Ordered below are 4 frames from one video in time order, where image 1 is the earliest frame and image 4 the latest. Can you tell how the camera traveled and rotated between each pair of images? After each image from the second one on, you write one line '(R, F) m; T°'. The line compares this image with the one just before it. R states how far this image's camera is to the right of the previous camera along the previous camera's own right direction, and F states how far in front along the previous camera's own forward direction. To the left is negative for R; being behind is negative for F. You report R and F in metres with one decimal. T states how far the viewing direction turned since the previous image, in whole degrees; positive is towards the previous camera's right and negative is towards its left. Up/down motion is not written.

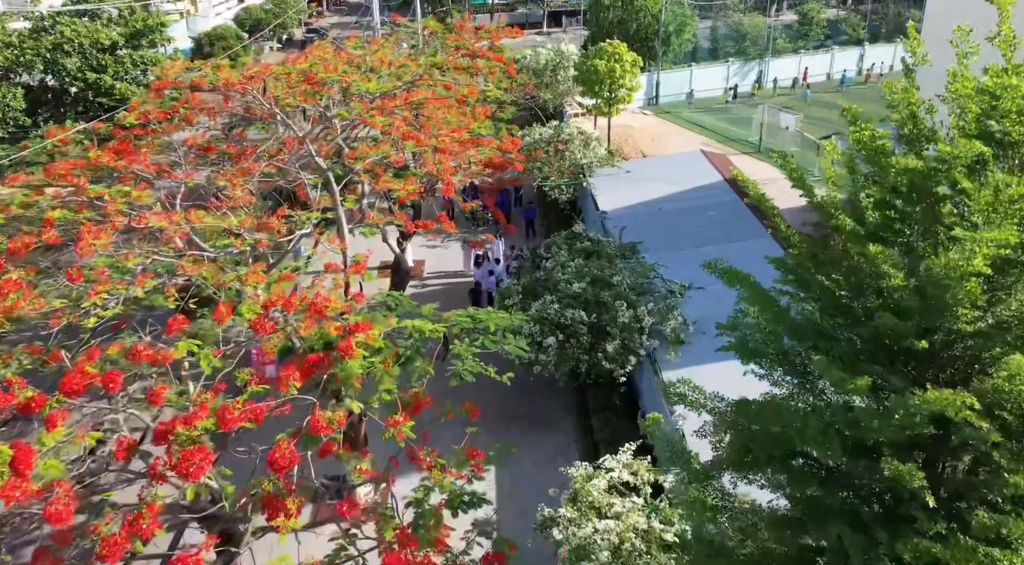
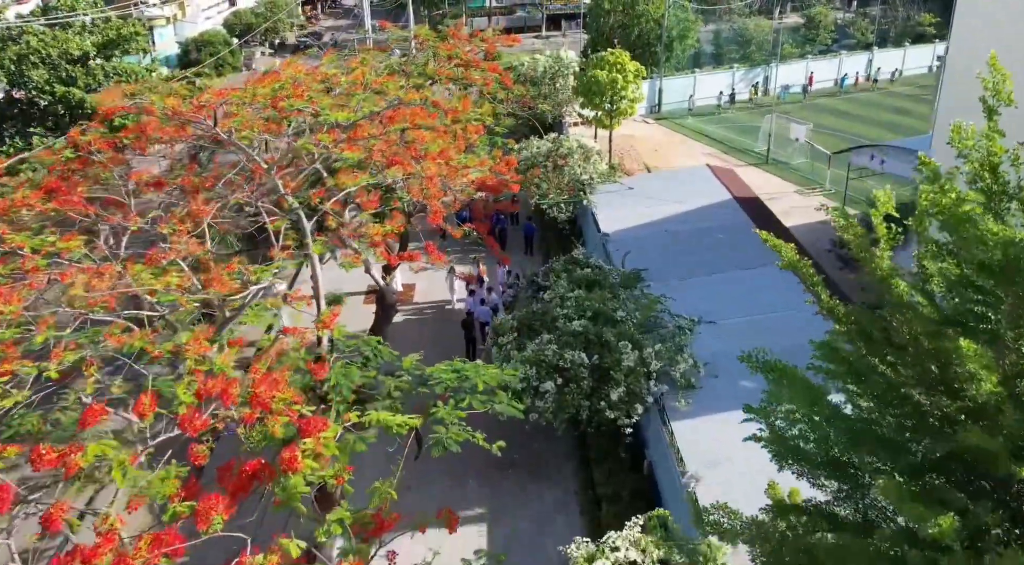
(+0.1, +0.9) m; 0°
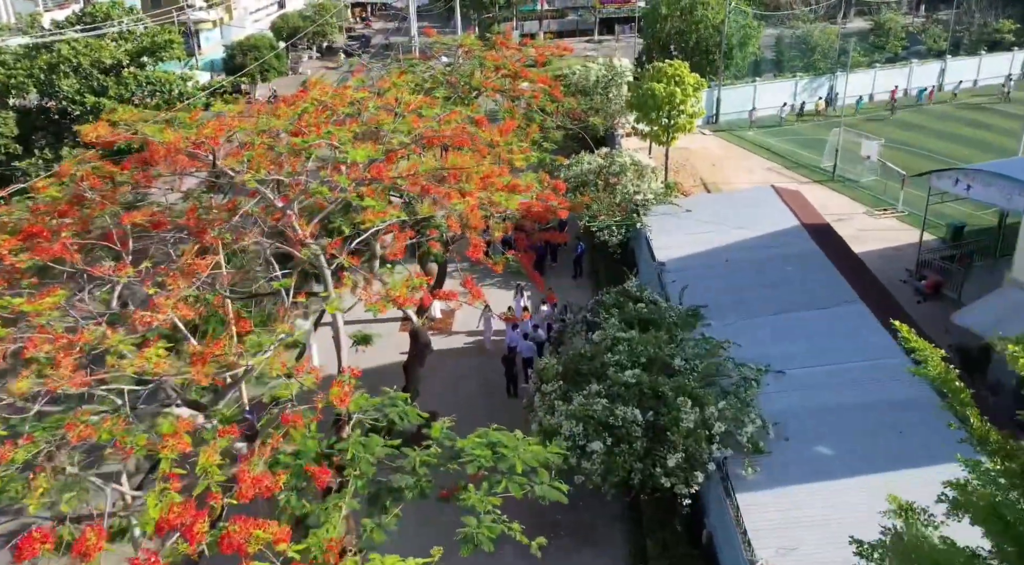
(-0.1, +1.0) m; -3°
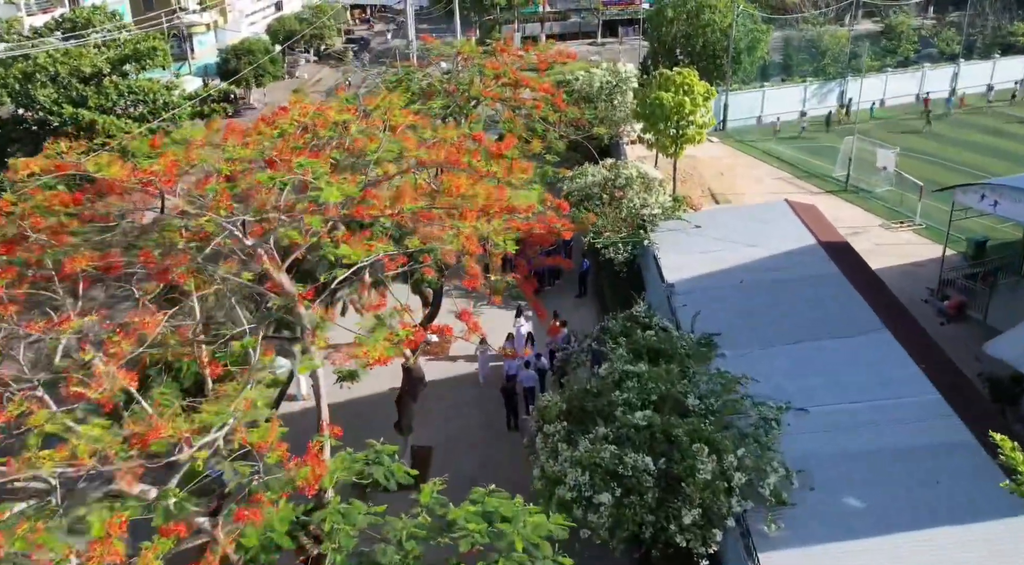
(0.0, +0.7) m; 0°
